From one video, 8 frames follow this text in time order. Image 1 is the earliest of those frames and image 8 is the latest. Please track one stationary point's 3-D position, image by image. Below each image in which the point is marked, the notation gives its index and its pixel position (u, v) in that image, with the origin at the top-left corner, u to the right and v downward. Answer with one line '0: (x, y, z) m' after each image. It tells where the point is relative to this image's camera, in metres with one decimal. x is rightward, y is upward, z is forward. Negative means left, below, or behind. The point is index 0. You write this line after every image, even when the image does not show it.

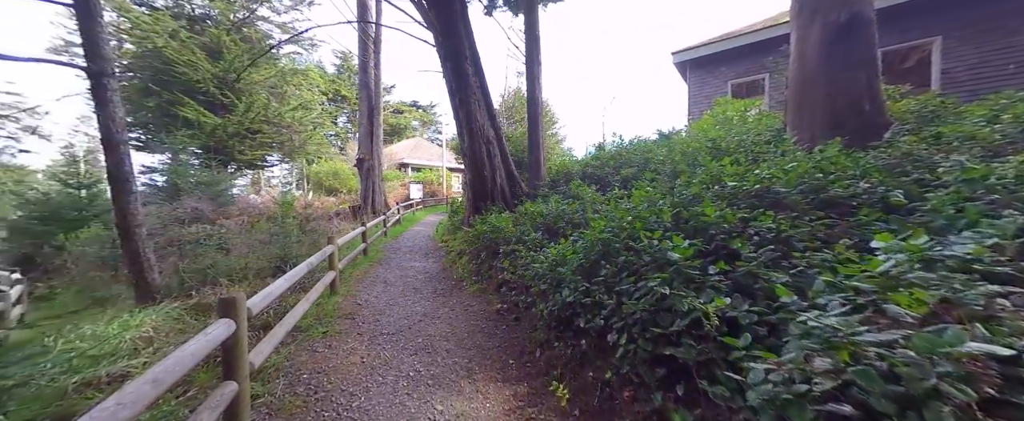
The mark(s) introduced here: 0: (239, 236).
0: (-7.4, -0.7, +8.8) m
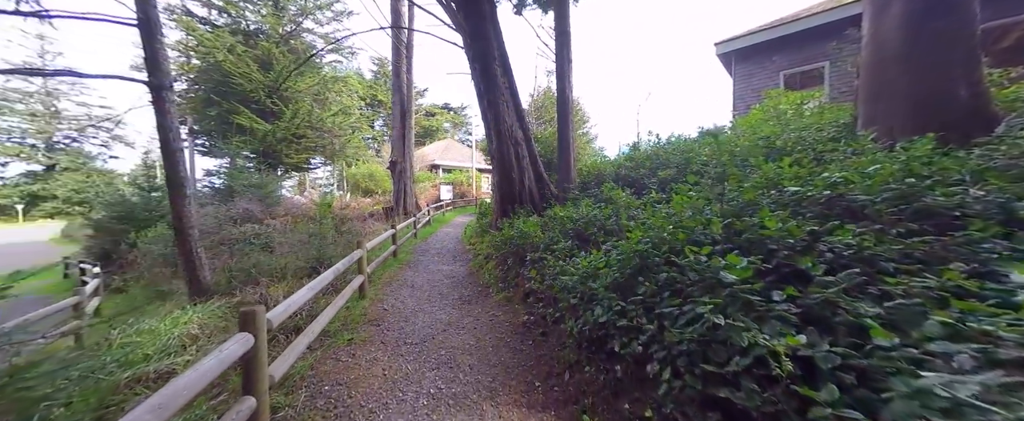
0: (-6.6, -0.7, +9.3) m
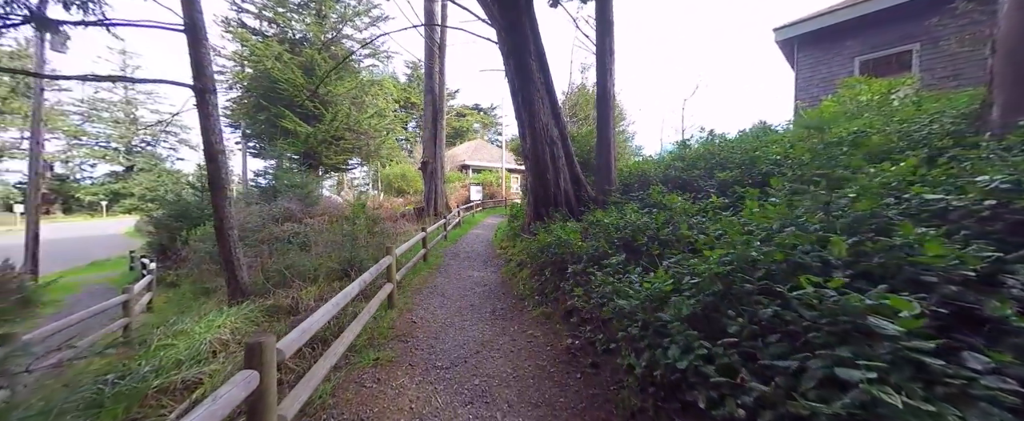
0: (-5.7, -0.7, +9.5) m
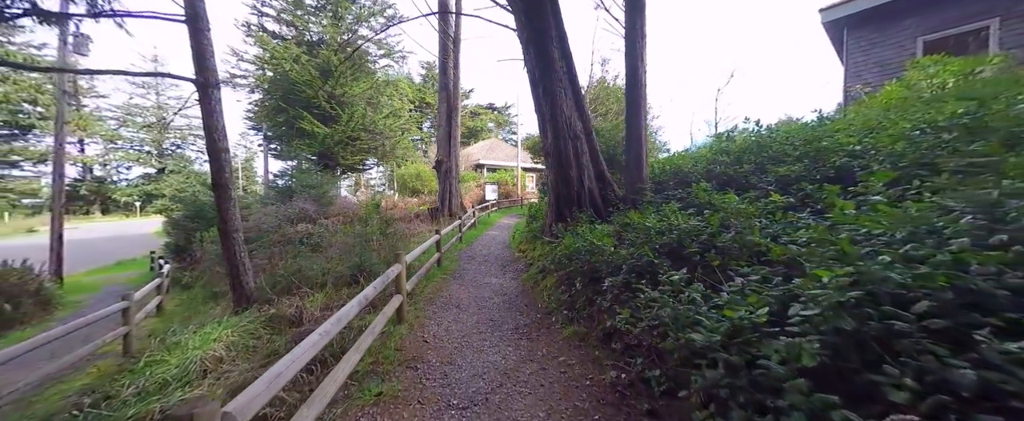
0: (-5.1, -0.7, +9.2) m
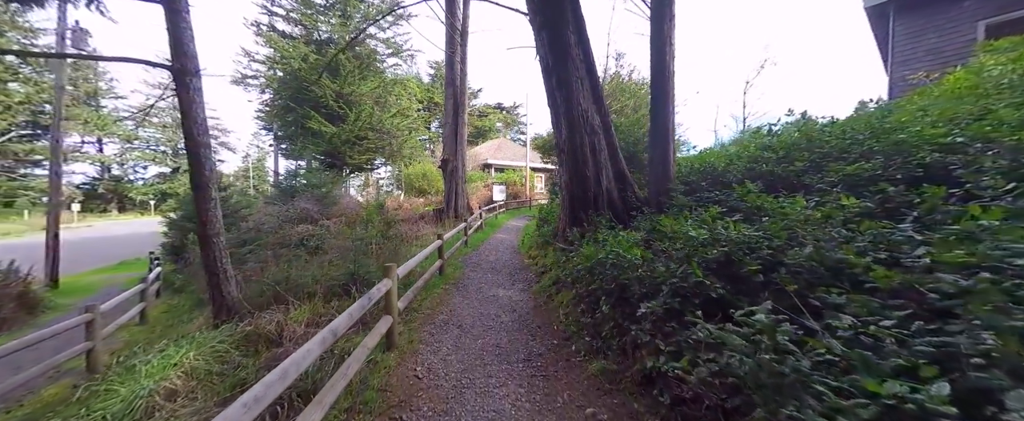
0: (-4.9, -0.8, +8.7) m
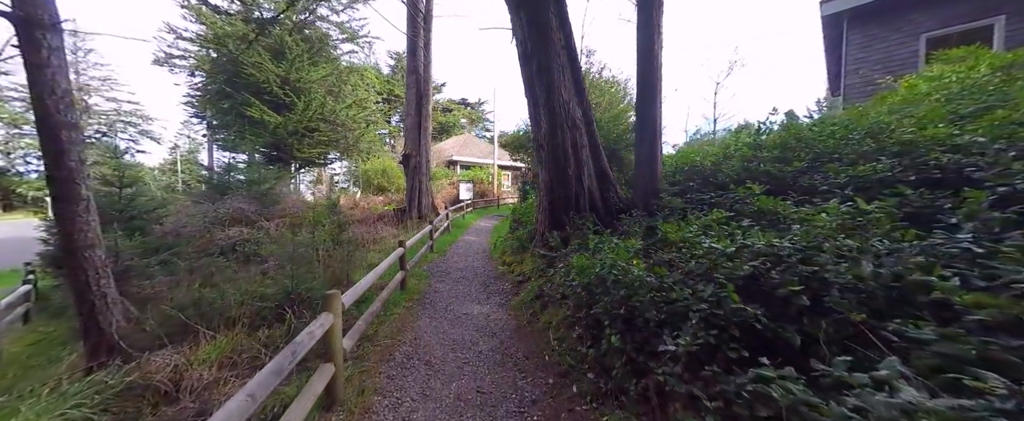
0: (-5.6, -0.8, +7.5) m
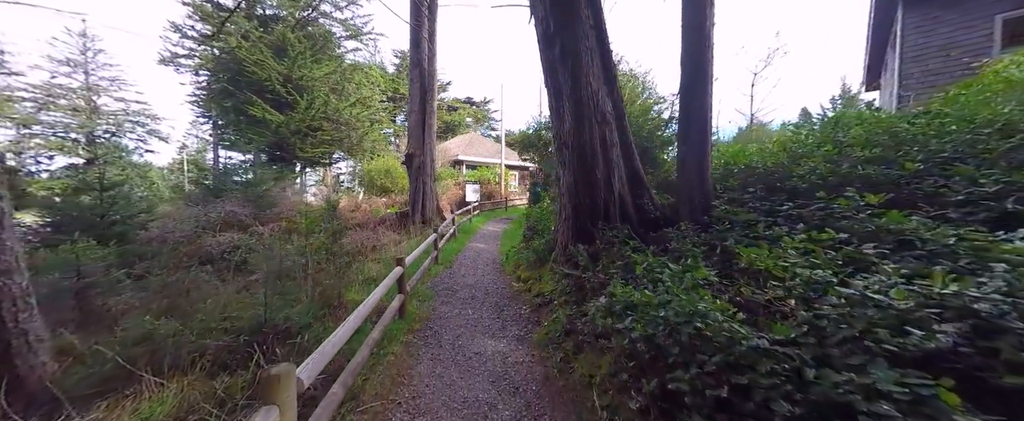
0: (-5.3, -0.9, +6.8) m
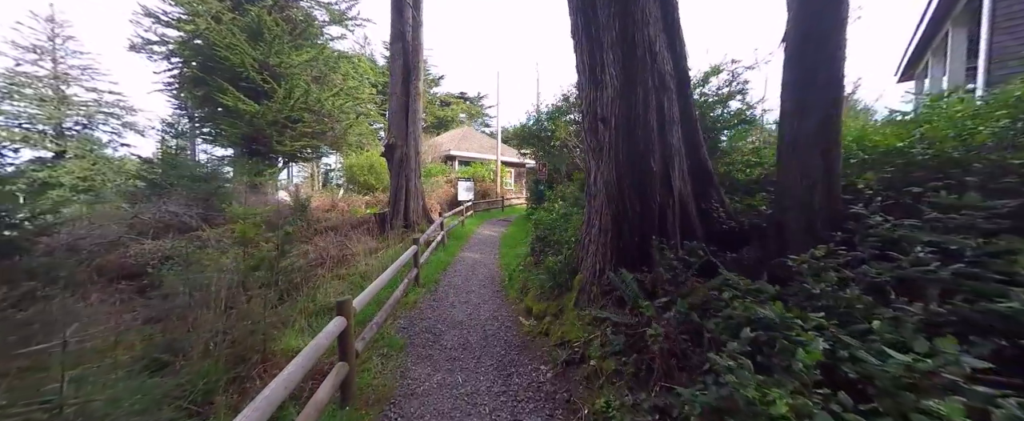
0: (-5.3, -0.9, +5.1) m
